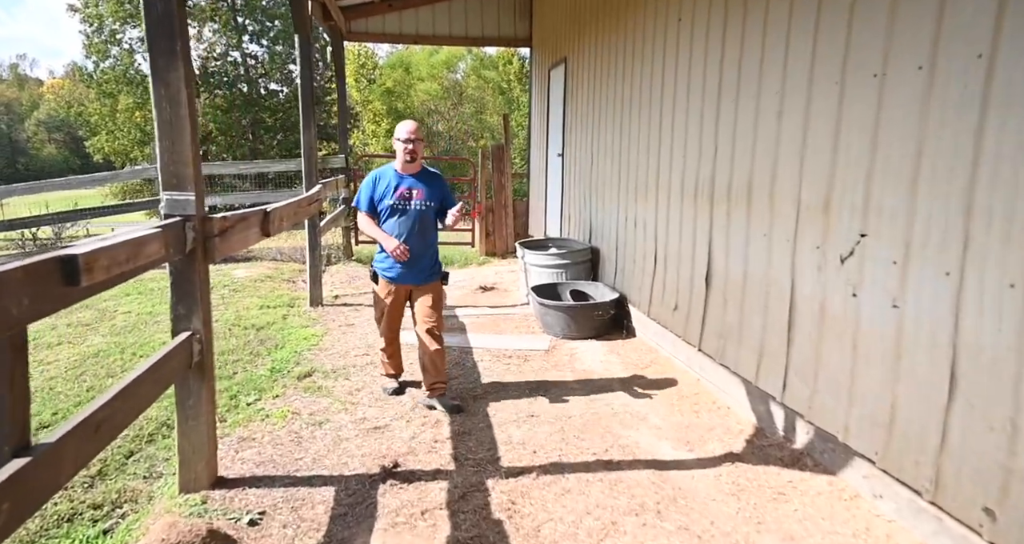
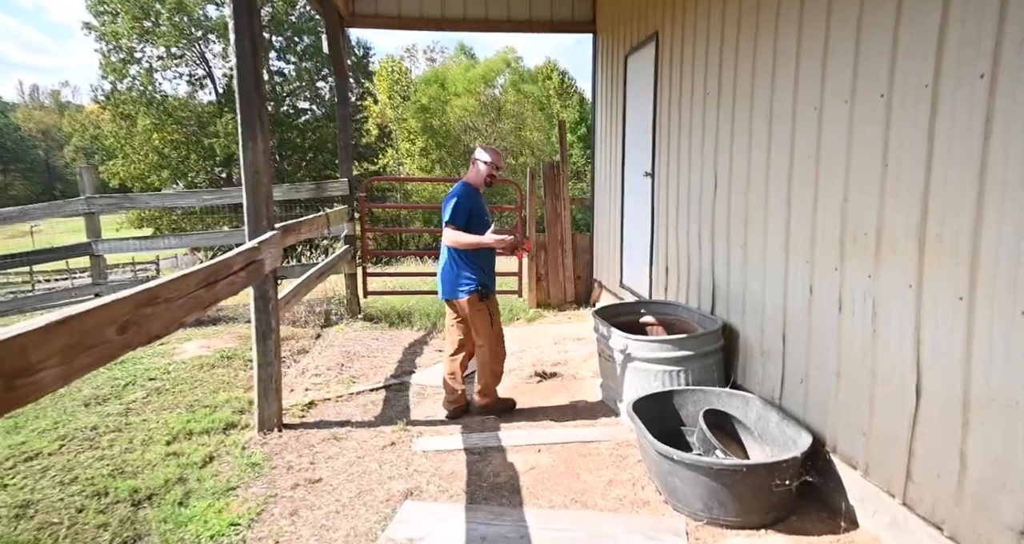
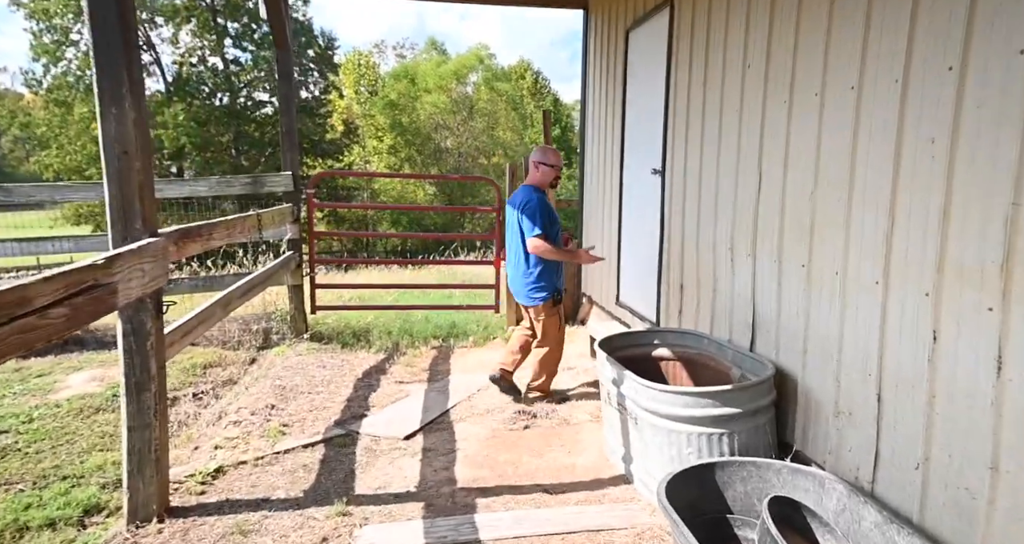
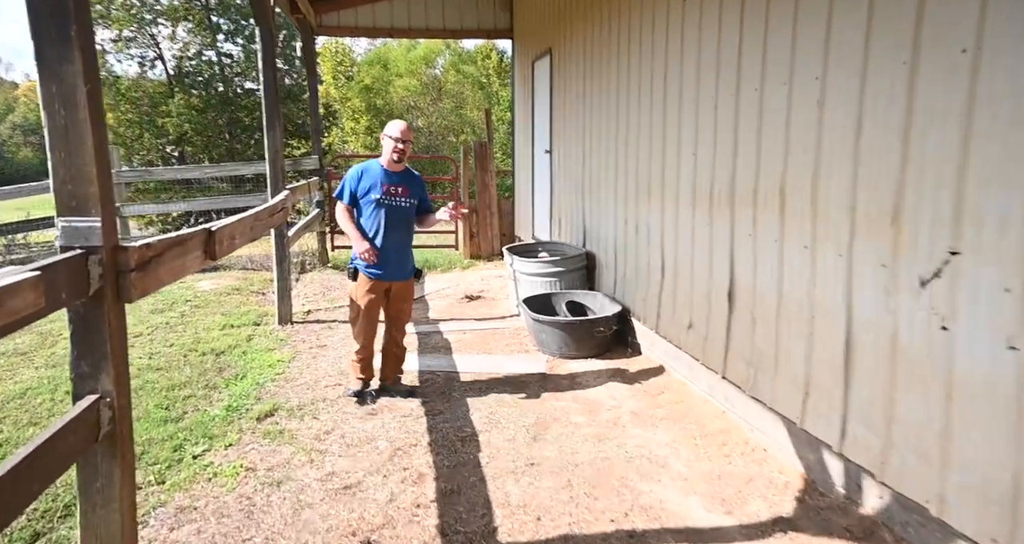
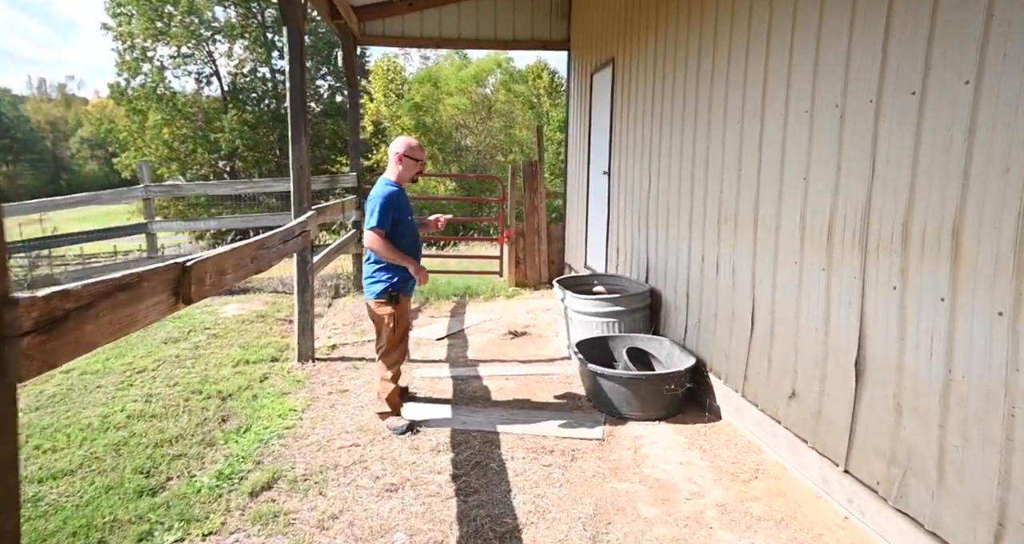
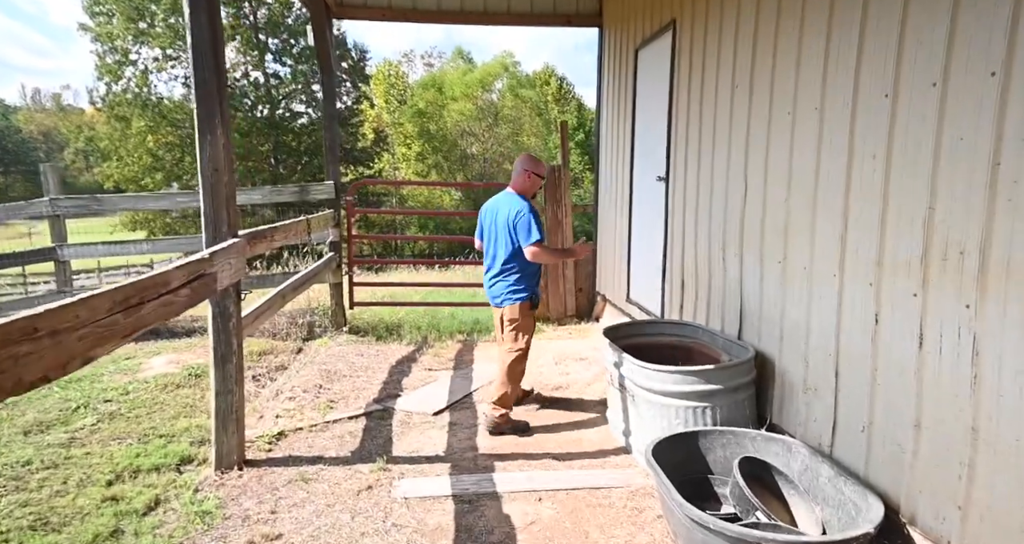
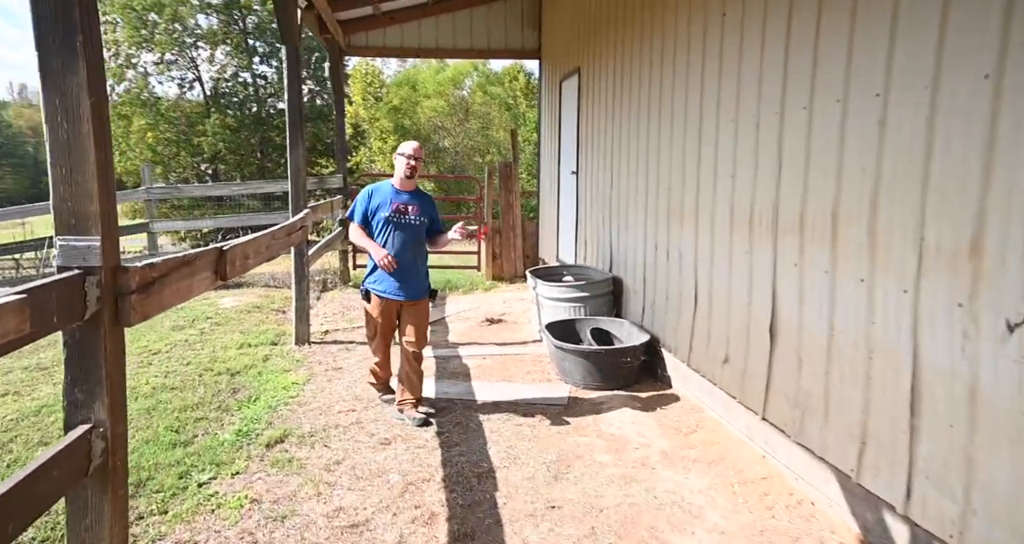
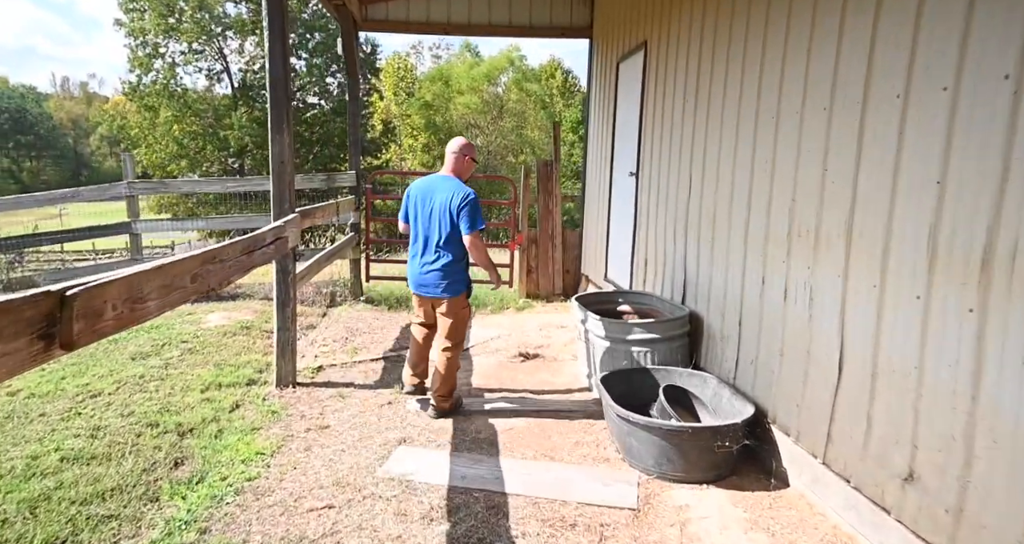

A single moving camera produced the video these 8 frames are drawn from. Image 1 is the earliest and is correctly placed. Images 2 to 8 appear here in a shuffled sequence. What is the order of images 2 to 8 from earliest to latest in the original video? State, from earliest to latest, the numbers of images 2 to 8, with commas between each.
4, 7, 5, 8, 2, 6, 3
